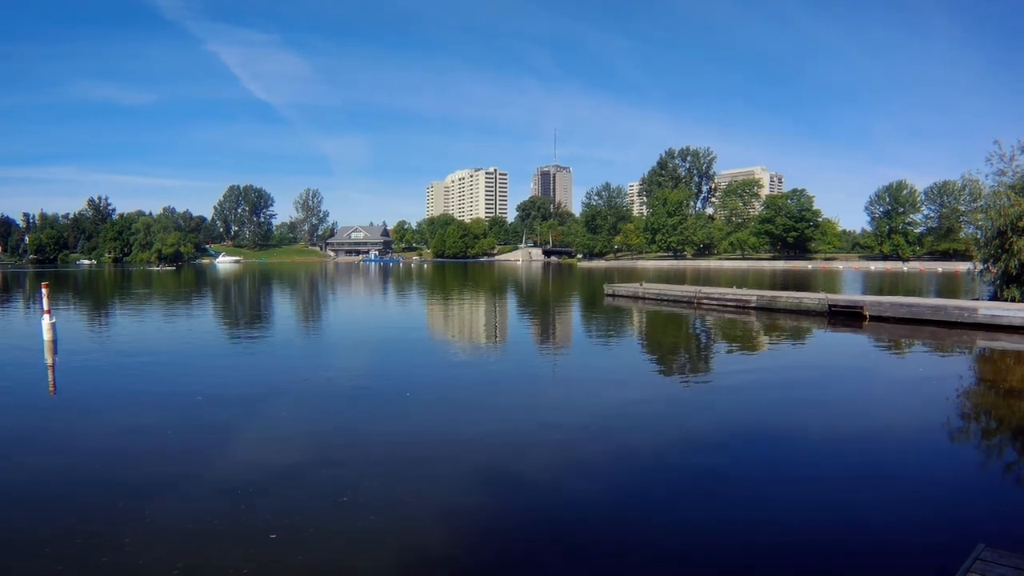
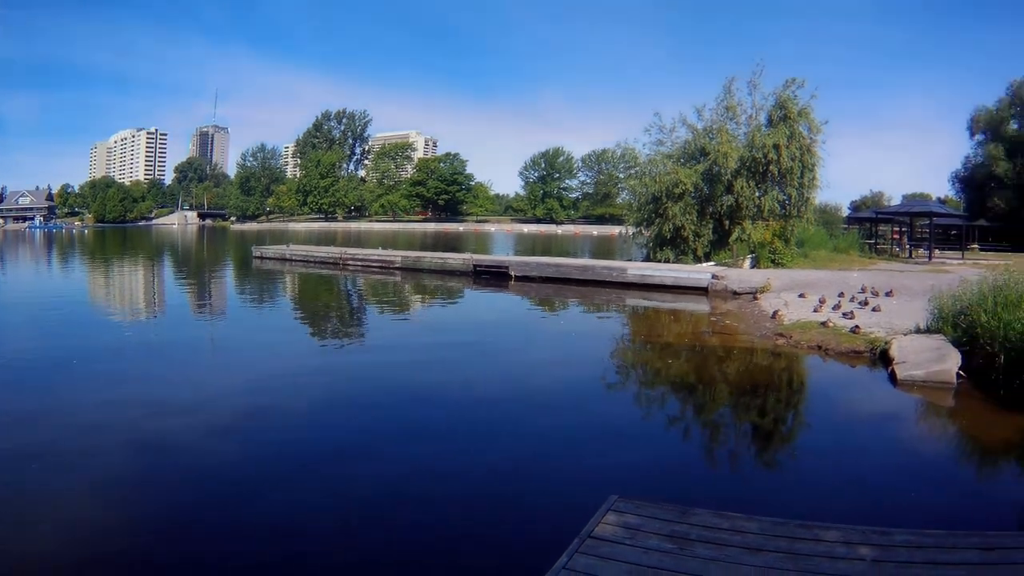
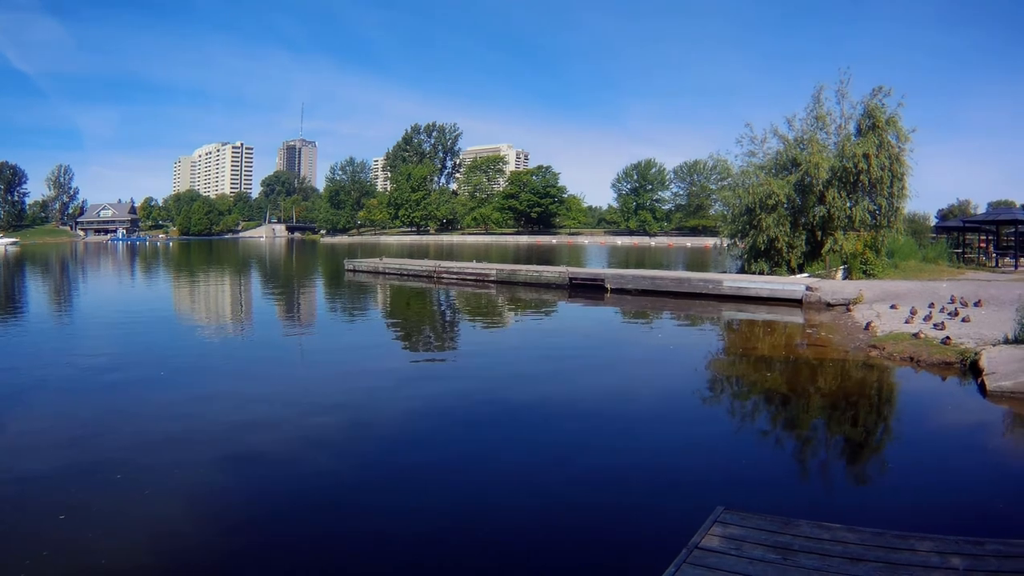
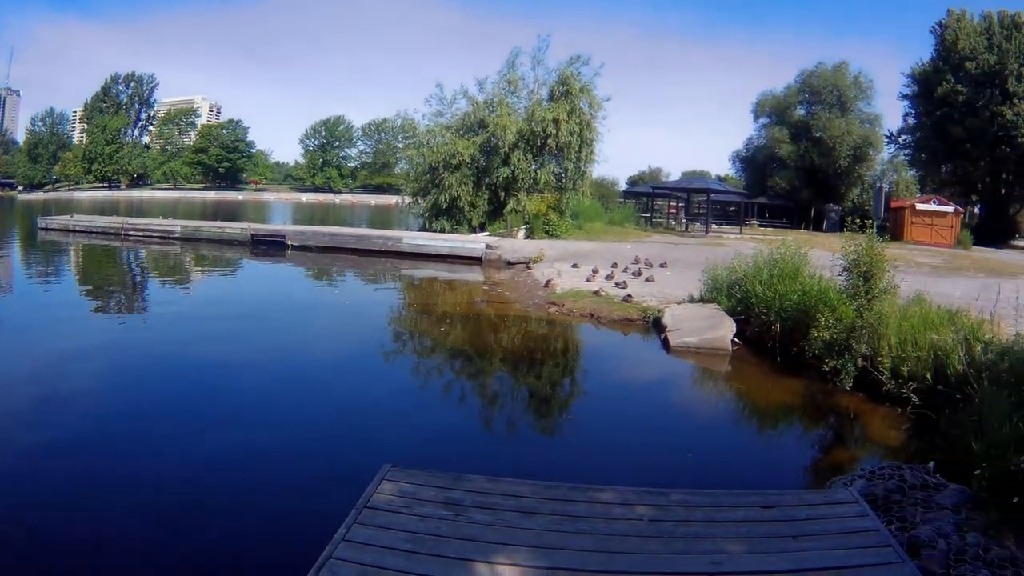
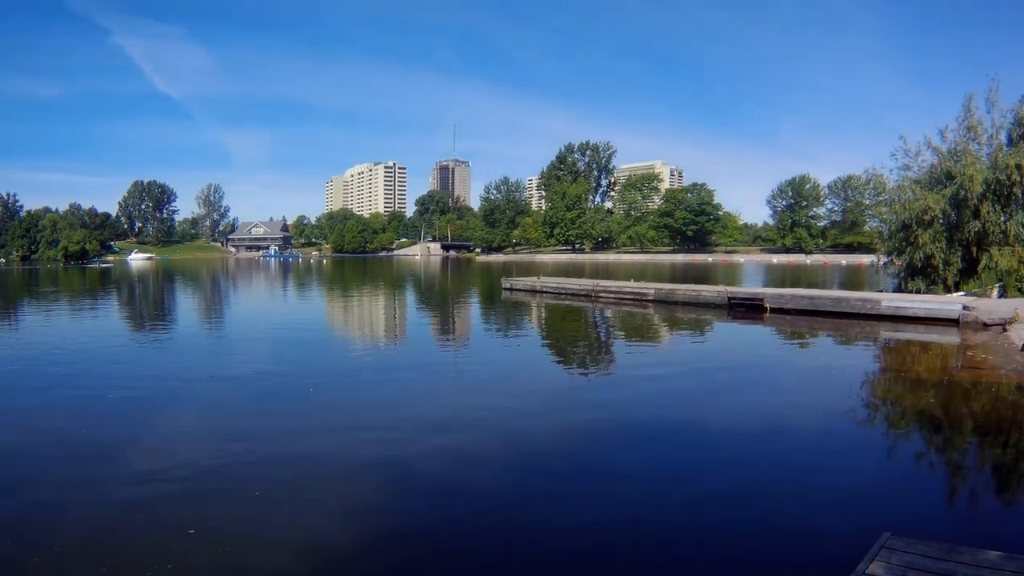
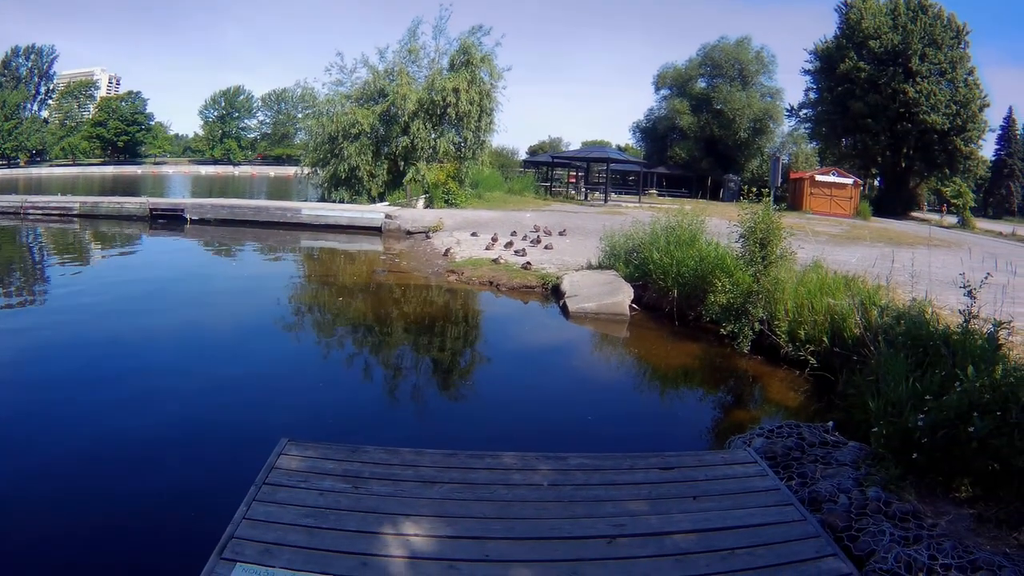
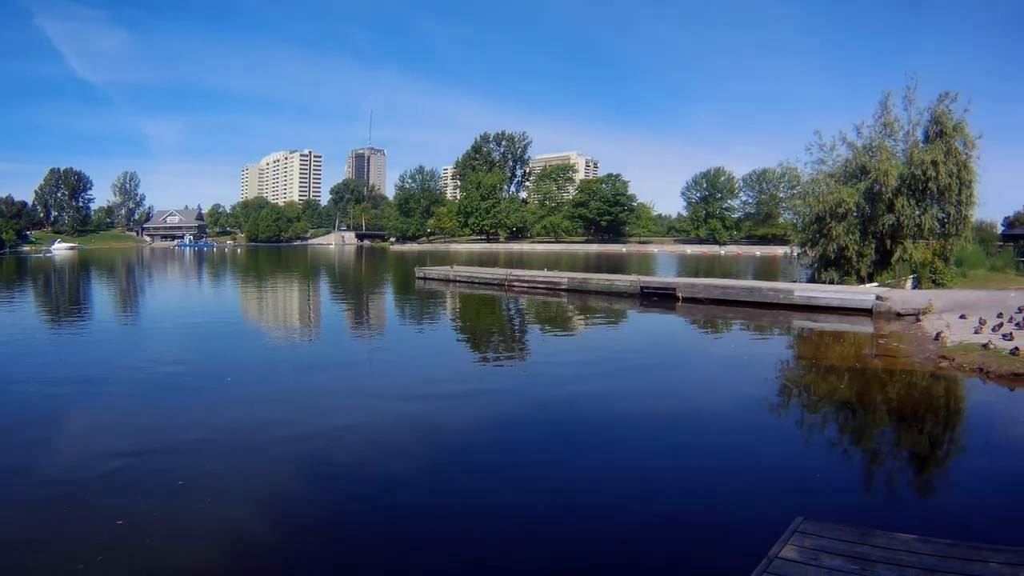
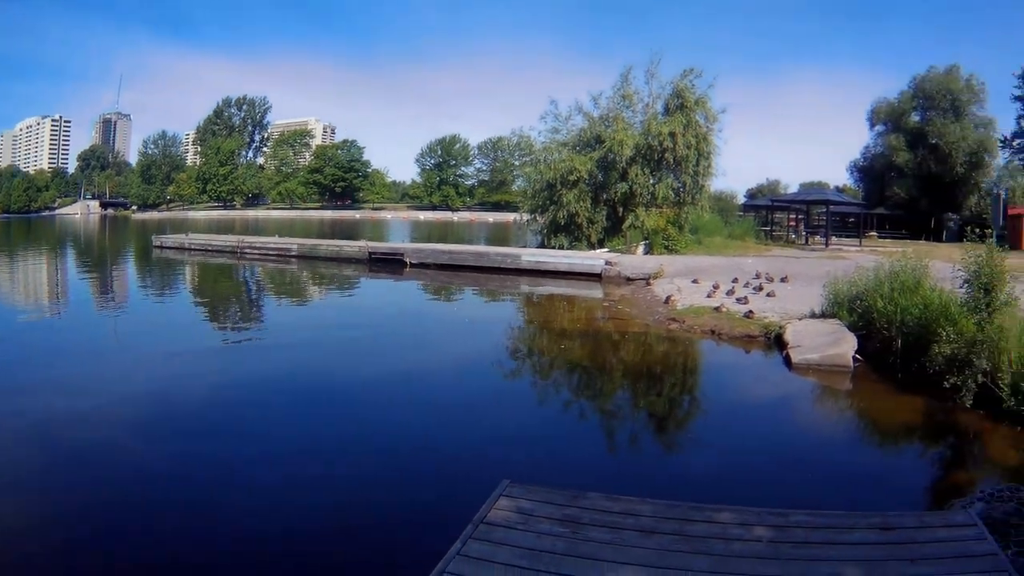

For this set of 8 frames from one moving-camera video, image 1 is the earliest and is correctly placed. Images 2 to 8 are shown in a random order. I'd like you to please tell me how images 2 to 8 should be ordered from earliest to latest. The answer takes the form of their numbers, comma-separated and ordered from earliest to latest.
5, 7, 3, 2, 8, 4, 6
